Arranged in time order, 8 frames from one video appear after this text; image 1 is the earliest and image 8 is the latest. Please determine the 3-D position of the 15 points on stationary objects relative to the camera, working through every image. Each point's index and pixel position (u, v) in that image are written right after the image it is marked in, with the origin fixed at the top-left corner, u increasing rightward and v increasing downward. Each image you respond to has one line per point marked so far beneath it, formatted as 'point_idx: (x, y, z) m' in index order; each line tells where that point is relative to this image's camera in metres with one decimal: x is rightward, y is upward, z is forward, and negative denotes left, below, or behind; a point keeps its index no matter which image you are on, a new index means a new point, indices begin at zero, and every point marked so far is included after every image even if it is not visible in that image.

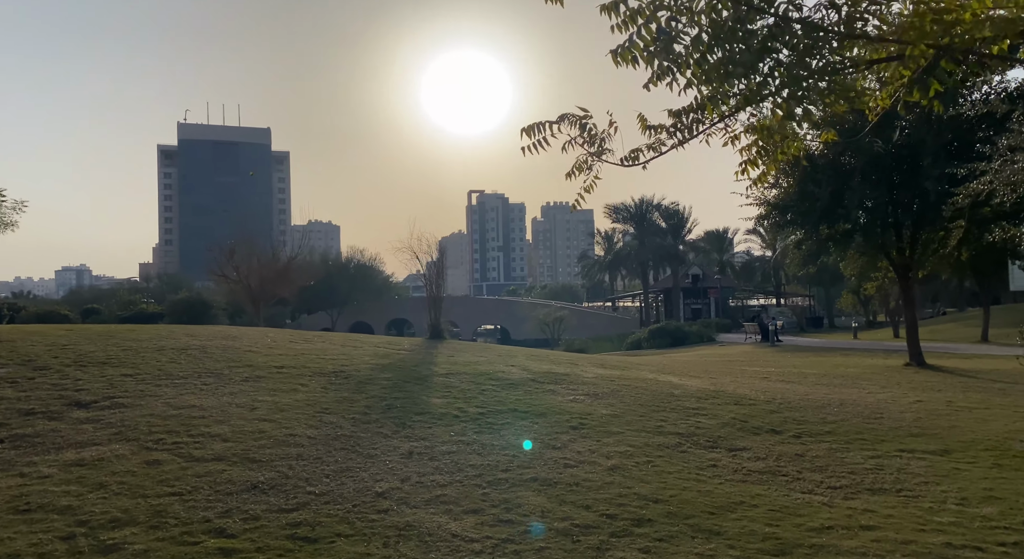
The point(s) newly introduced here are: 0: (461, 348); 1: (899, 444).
0: (-1.1, -1.5, +16.4) m
1: (+4.6, -2.0, +8.7) m
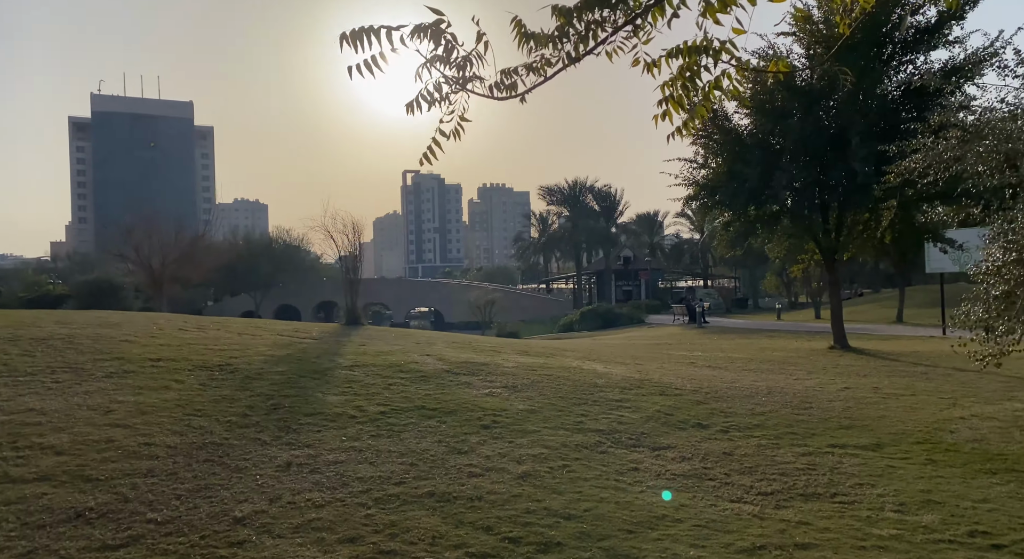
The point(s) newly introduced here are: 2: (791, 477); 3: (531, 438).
0: (-2.8, -1.2, +15.3) m
1: (+3.6, -1.8, +8.2) m
2: (+2.6, -1.8, +6.7) m
3: (+0.2, -1.6, +7.4) m
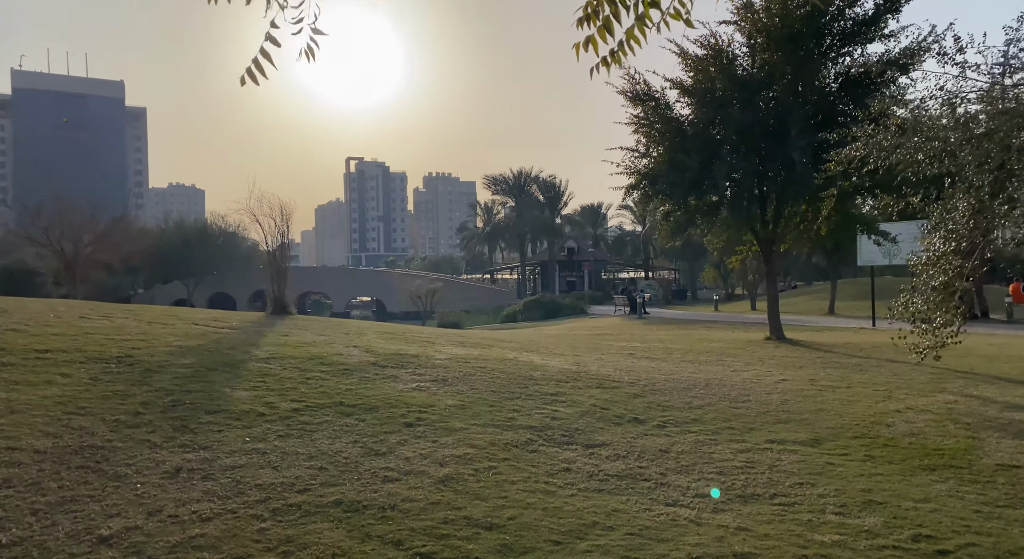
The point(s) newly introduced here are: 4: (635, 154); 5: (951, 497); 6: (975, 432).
0: (-4.1, -0.9, +14.6) m
1: (+2.8, -1.7, +8.0) m
2: (+1.9, -1.7, +6.4) m
3: (-0.5, -1.5, +6.9) m
4: (+3.3, +3.3, +19.3) m
5: (+3.5, -1.7, +5.9) m
6: (+5.1, -1.7, +8.0) m
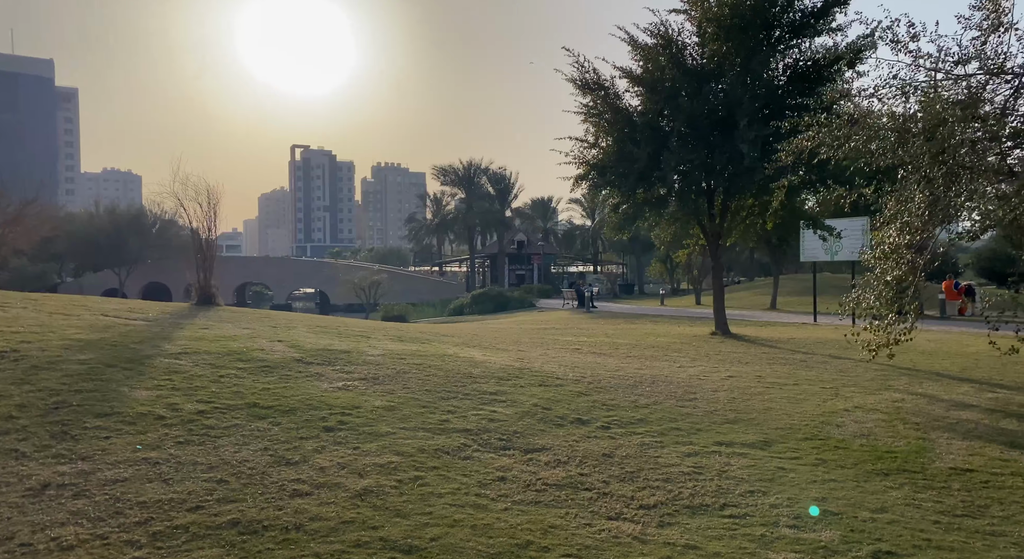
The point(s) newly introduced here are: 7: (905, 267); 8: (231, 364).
0: (-5.2, -0.7, +13.6) m
1: (+2.1, -1.6, +7.6) m
2: (+1.3, -1.7, +5.9) m
3: (-1.1, -1.4, +6.3) m
4: (+1.9, +3.5, +18.9) m
5: (+3.0, -1.7, +5.5) m
6: (+4.4, -1.6, +7.8) m
7: (+4.1, +0.1, +7.8) m
8: (-3.2, -1.0, +8.5) m
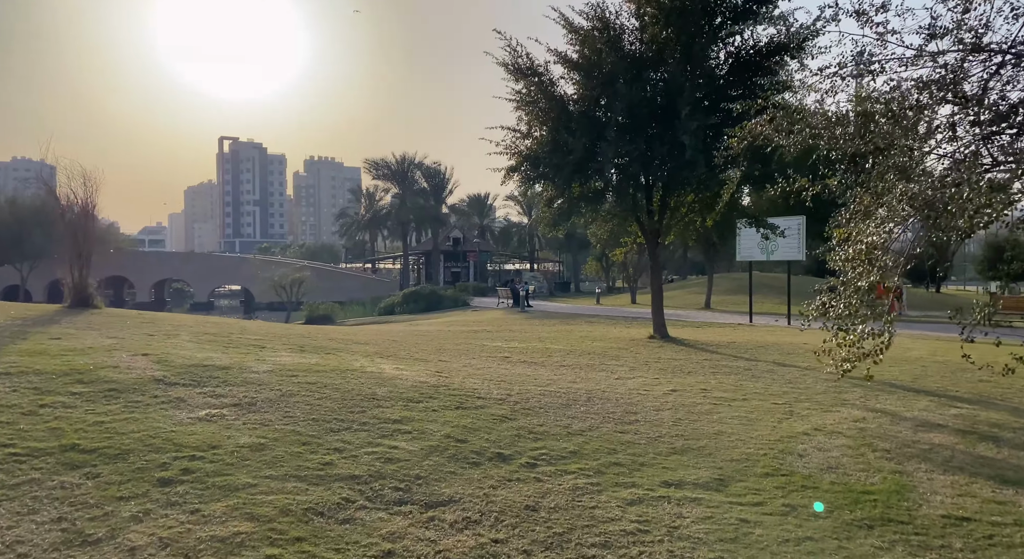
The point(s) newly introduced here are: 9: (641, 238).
0: (-6.5, -0.7, +11.7) m
1: (+1.3, -1.7, +6.3) m
2: (+0.7, -1.7, +4.6) m
3: (-1.8, -1.4, +4.7) m
4: (+0.1, +3.5, +17.5) m
5: (+2.3, -1.8, +4.3) m
6: (+3.5, -1.7, +6.7) m
7: (+3.3, +0.1, +6.7) m
8: (-4.1, -1.0, +6.8) m
9: (+3.4, +1.1, +19.1) m
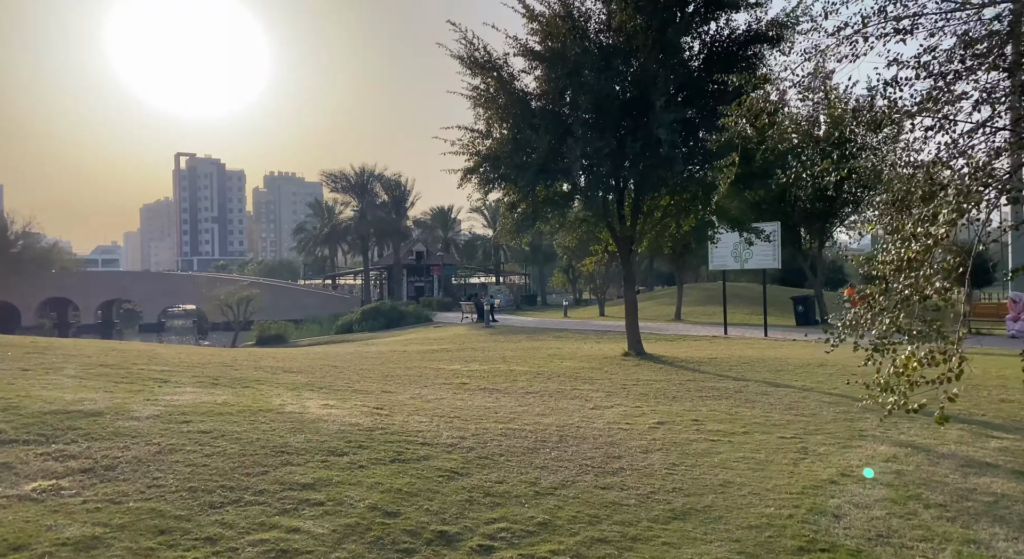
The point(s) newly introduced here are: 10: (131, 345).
0: (-7.1, -1.0, +9.7) m
1: (+1.0, -1.7, +4.6) m
2: (+0.4, -1.8, +2.9) m
3: (-2.1, -1.5, +3.0) m
4: (-0.8, +3.2, +15.9) m
5: (+2.1, -1.8, +2.7) m
6: (+3.2, -1.7, +5.2) m
7: (+2.9, 0.0, +5.1) m
8: (-4.5, -1.2, +4.9) m
9: (+2.4, +0.8, +17.6) m
10: (-6.8, -1.2, +13.1) m
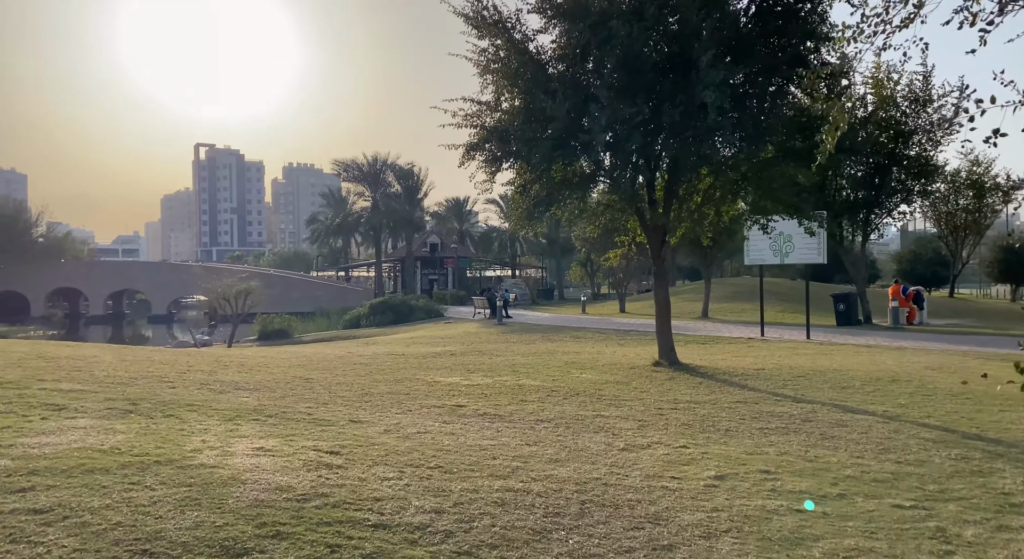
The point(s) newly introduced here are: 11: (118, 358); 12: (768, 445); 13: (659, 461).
0: (-7.1, -0.9, +7.6) m
1: (+0.9, -1.8, +2.4) m
2: (+0.3, -1.8, +0.7) m
3: (-2.2, -1.6, +0.7) m
4: (-0.6, +3.2, +13.6) m
5: (+2.0, -1.8, +0.4) m
6: (+3.1, -1.8, +2.8) m
7: (+2.9, 0.0, +2.8) m
8: (-4.5, -1.2, +2.7) m
9: (+2.6, +0.9, +15.2) m
10: (-6.6, -1.1, +10.9) m
11: (-6.1, -1.2, +11.3) m
12: (+2.6, -1.7, +7.6) m
13: (+1.4, -1.7, +6.7) m
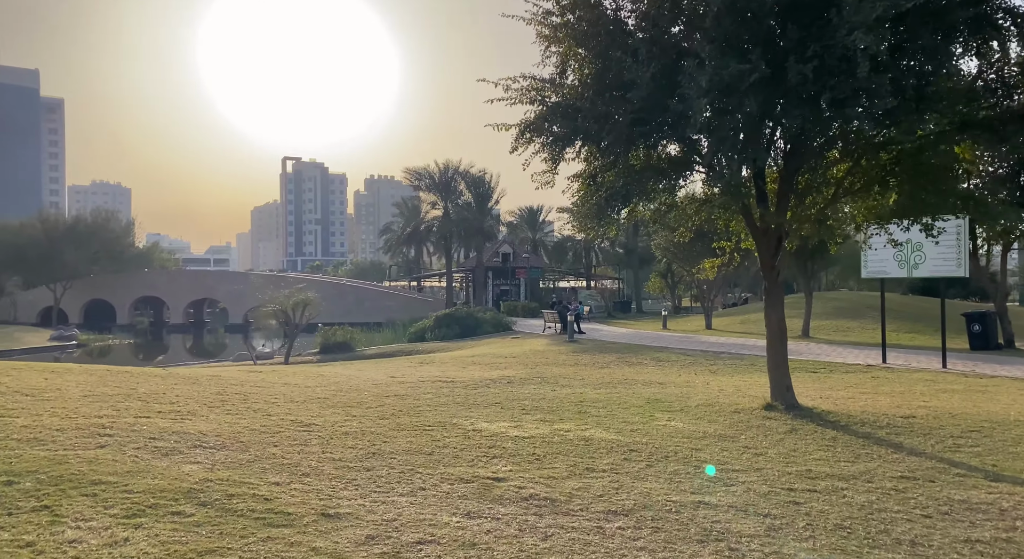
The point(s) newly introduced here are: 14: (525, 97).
0: (-6.7, -1.0, +5.6) m
1: (+0.7, -1.8, -0.5) m
2: (-0.1, -1.9, -2.1) m
3: (-2.5, -1.6, -1.8) m
4: (+0.4, +3.0, +10.9) m
5: (+1.6, -1.9, -2.5) m
6: (+3.0, -1.9, -0.3) m
7: (+2.8, -0.1, -0.3) m
8: (-4.6, -1.2, +0.4) m
9: (+3.8, +0.6, +12.2) m
10: (-5.9, -1.3, +8.8) m
11: (-5.3, -1.4, +9.1) m
12: (+3.0, -1.8, +4.5) m
13: (+1.6, -1.8, +3.8) m
14: (+0.2, +2.6, +10.7) m
